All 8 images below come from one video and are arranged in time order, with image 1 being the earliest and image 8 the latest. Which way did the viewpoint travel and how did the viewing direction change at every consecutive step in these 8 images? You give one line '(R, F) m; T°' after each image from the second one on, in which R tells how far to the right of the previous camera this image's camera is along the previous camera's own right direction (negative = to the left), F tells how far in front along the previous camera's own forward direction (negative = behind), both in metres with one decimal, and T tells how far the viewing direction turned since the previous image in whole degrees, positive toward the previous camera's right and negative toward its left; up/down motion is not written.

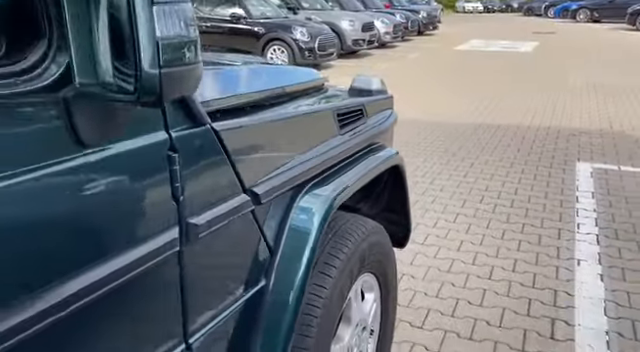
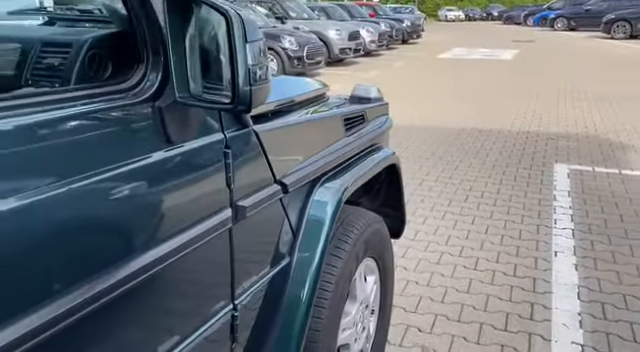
(-0.1, -0.2) m; +2°
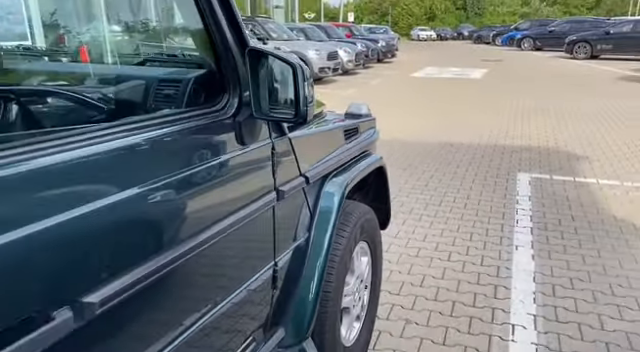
(-0.1, -0.5) m; +3°
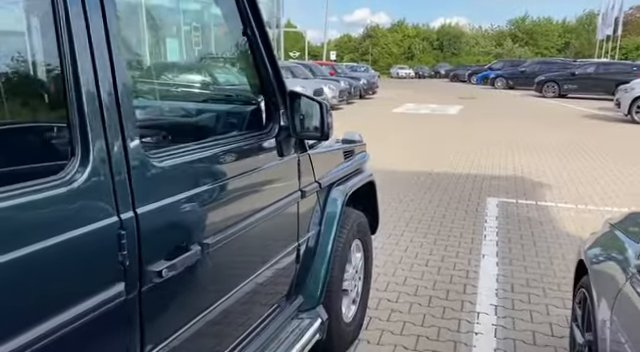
(-0.1, -0.7) m; +2°
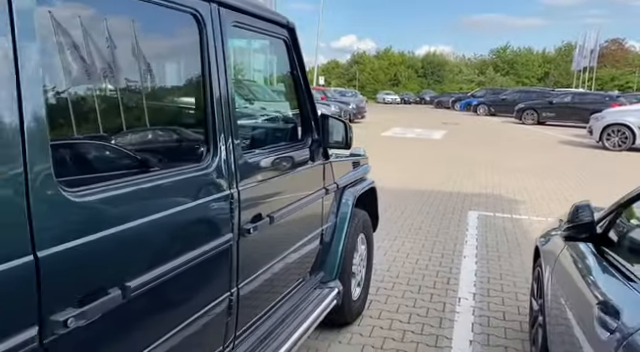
(-0.2, -0.7) m; +2°
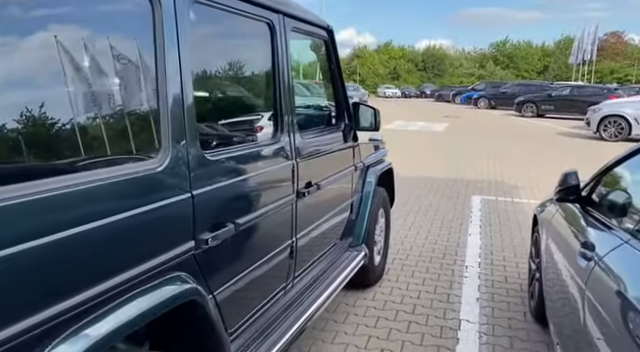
(-0.2, -0.6) m; 0°
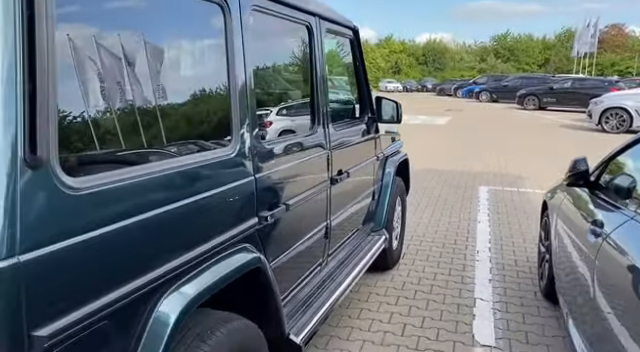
(-0.2, -0.3) m; 0°
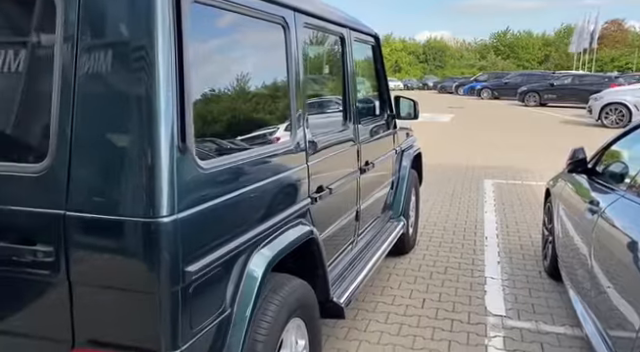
(-0.2, -0.4) m; 0°
